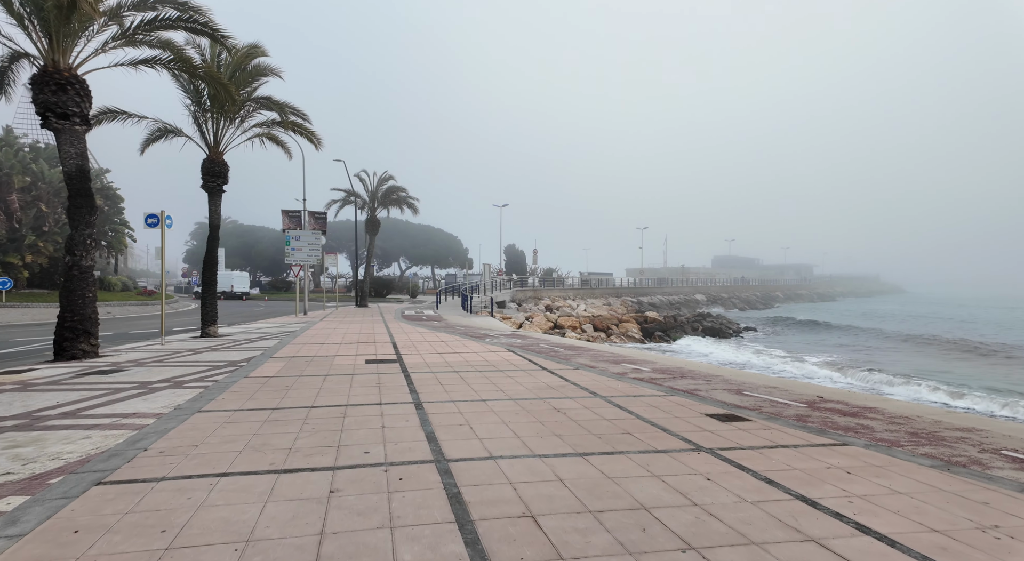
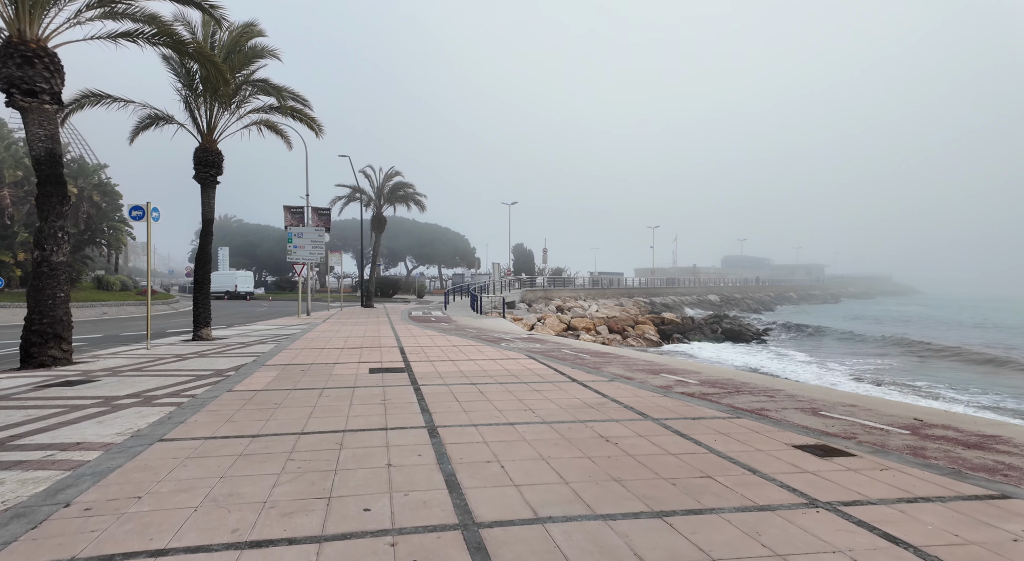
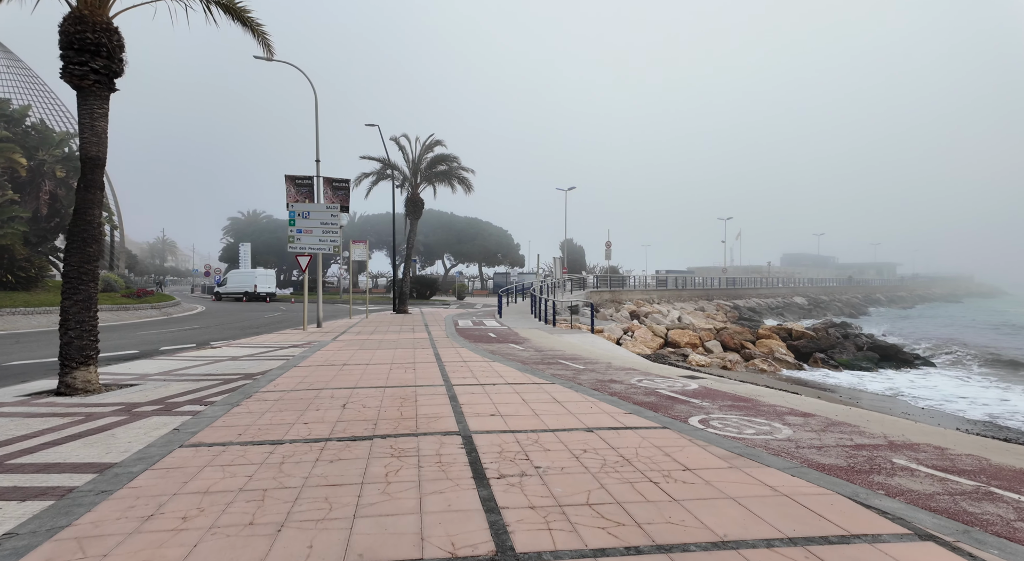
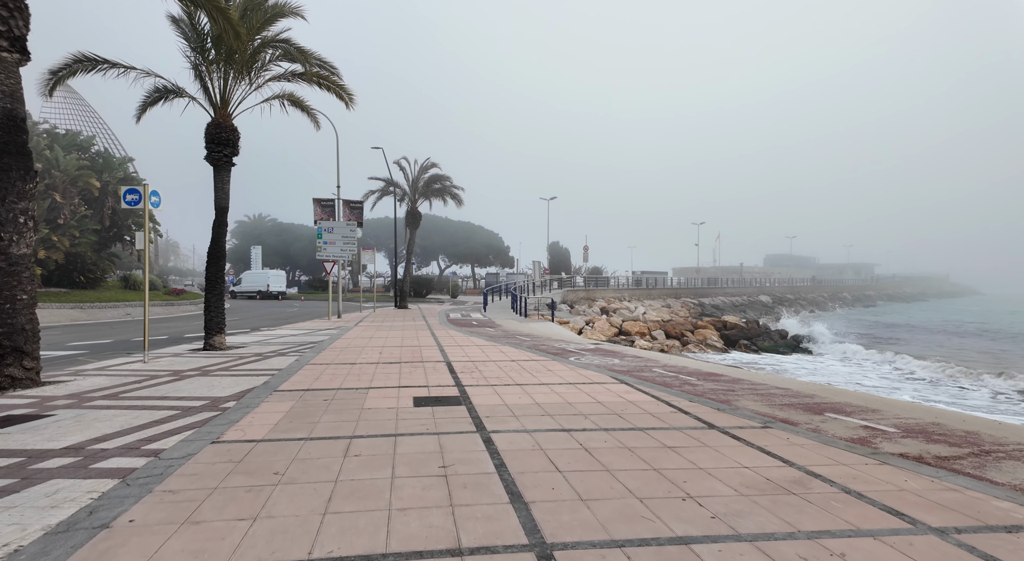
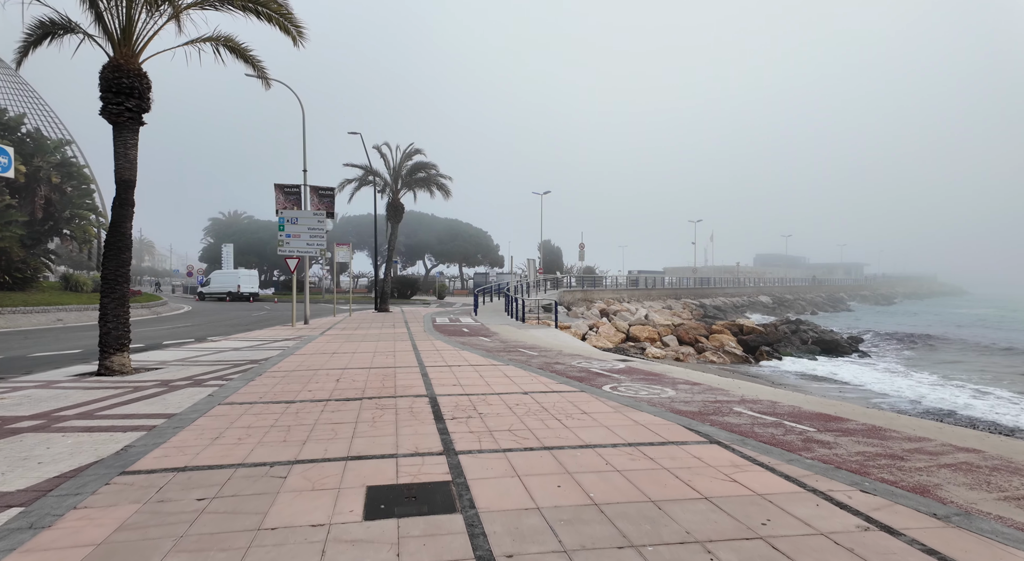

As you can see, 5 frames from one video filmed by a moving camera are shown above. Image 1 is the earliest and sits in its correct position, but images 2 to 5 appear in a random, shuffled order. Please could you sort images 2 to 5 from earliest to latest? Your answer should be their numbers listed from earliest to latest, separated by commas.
2, 4, 5, 3
